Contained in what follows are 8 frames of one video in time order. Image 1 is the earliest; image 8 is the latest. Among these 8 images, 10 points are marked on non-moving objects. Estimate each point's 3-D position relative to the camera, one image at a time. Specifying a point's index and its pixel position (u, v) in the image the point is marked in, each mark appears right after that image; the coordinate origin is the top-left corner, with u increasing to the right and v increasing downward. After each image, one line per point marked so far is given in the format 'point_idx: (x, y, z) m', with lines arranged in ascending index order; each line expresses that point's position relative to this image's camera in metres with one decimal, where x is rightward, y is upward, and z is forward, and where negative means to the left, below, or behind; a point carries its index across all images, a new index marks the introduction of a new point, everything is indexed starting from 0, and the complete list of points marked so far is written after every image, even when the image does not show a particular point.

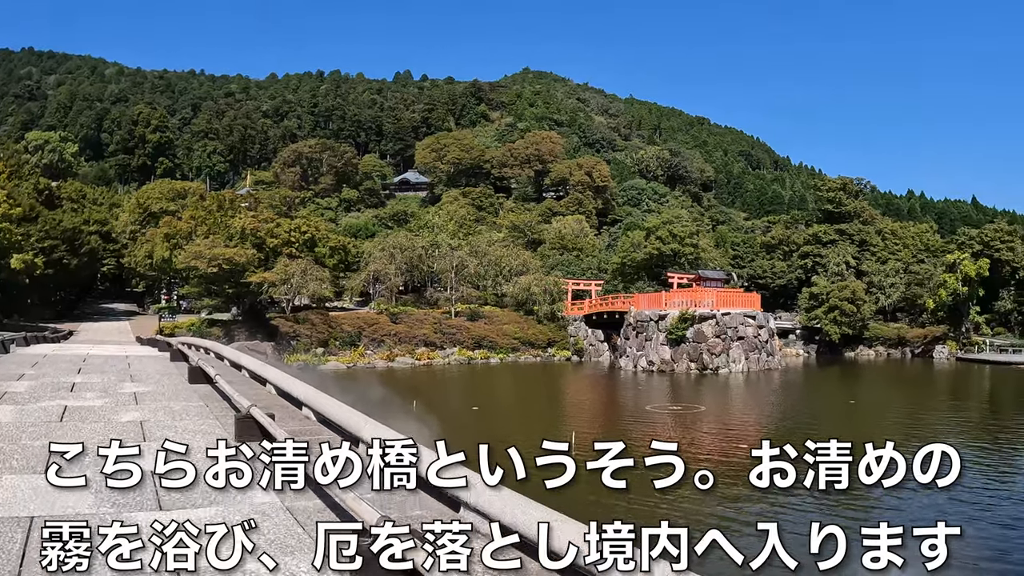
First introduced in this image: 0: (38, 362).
0: (-8.6, -1.3, +12.8) m
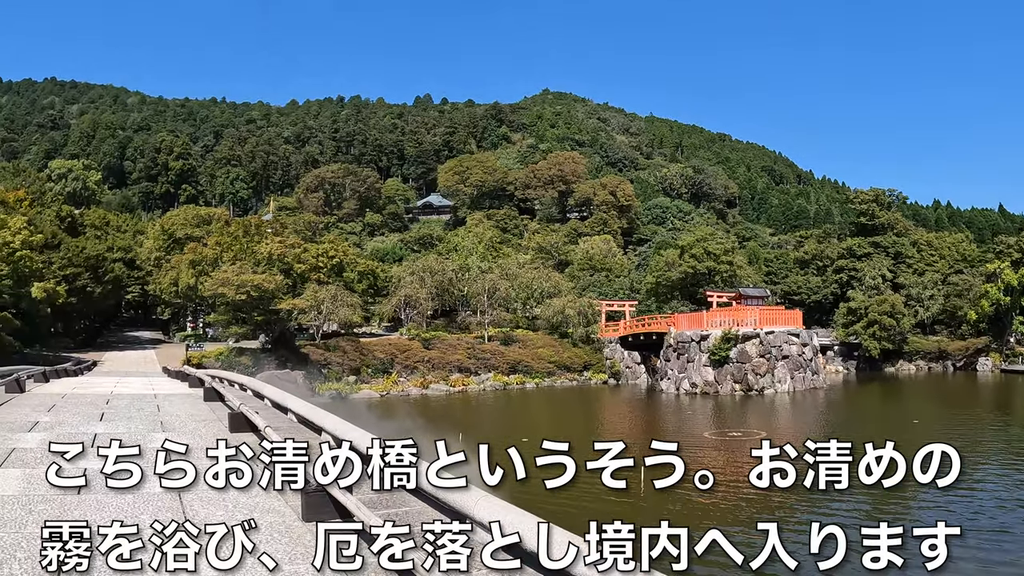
0: (-7.7, -1.8, +11.6) m
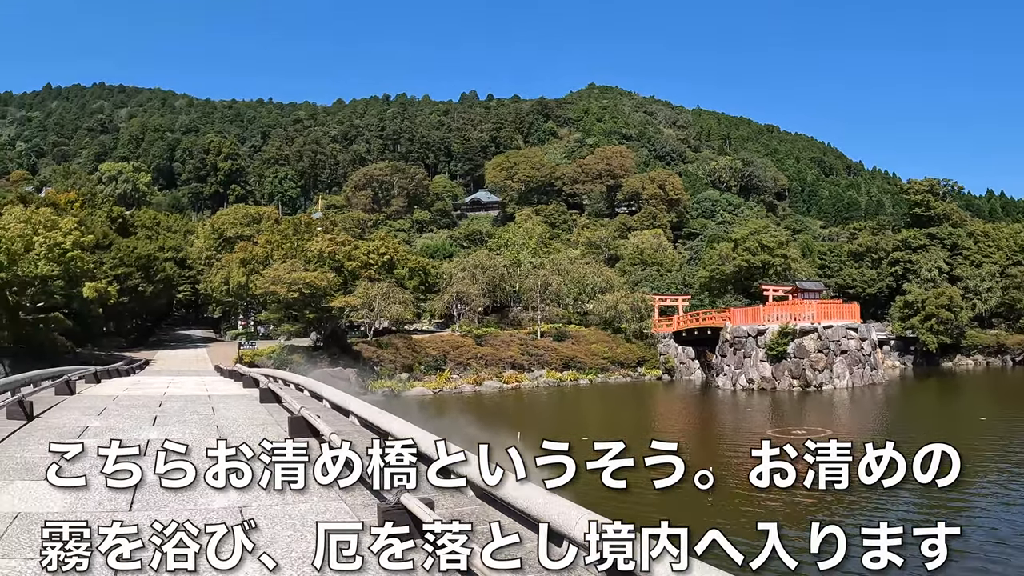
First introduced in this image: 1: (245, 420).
0: (-6.6, -1.7, +11.1) m
1: (-3.0, -1.5, +7.2) m
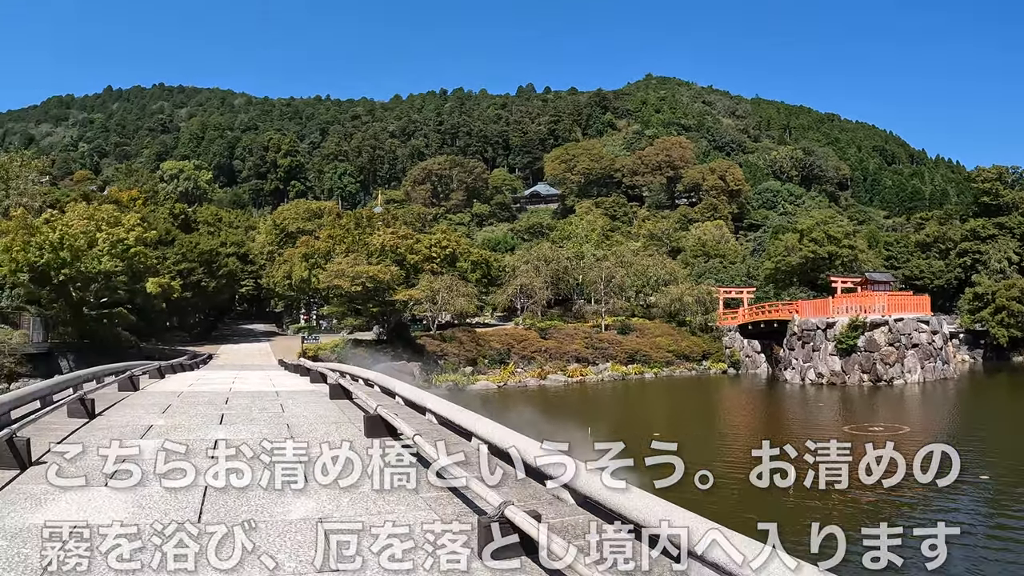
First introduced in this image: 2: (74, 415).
0: (-5.3, -1.6, +10.8) m
1: (-2.0, -1.3, +6.5) m
2: (-4.2, -1.2, +6.0) m
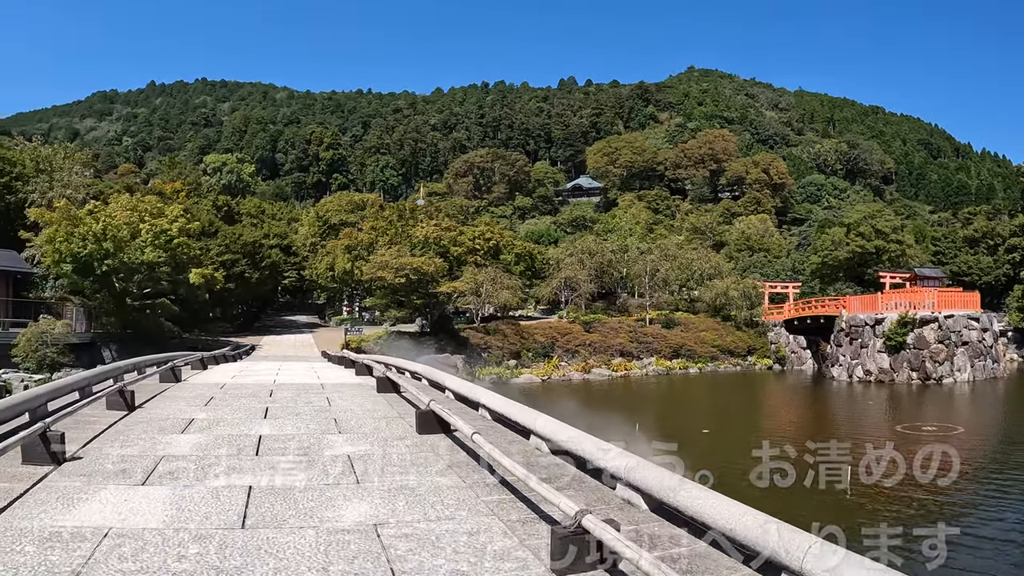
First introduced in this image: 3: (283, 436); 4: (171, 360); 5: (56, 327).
0: (-4.4, -1.4, +10.5) m
1: (-1.4, -1.2, +6.1) m
2: (-3.6, -1.1, +5.7) m
3: (-1.8, -1.2, +5.0) m
4: (-5.0, -1.1, +9.3) m
5: (-13.0, -1.1, +17.8) m
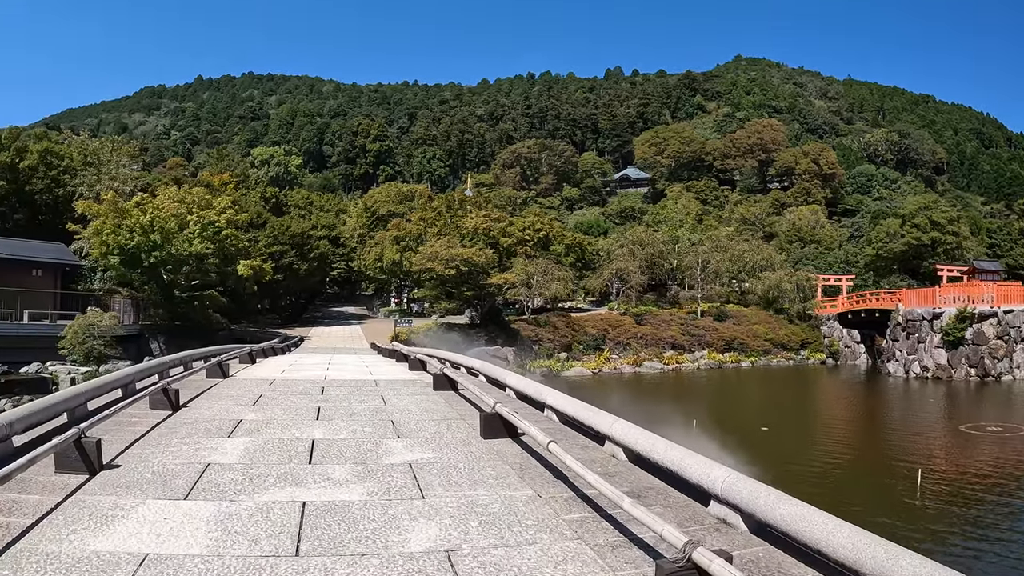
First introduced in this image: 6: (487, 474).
0: (-3.5, -1.2, +10.2) m
1: (-0.8, -1.1, +5.6) m
2: (-3.0, -1.0, +5.4) m
3: (-1.2, -1.1, +4.5) m
4: (-4.2, -0.9, +9.0) m
5: (-11.6, -0.9, +18.0) m
6: (-0.1, -1.2, +4.1) m
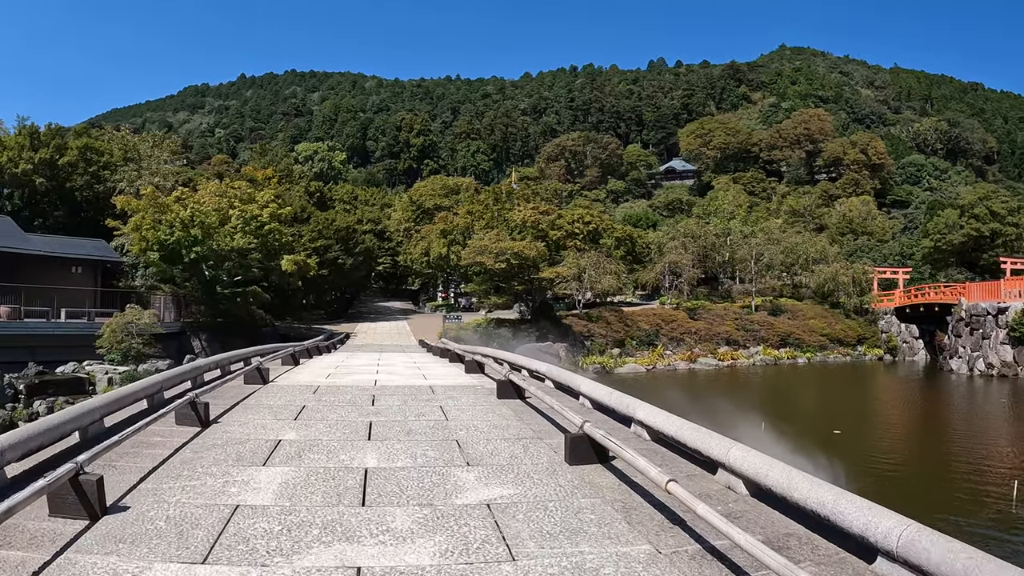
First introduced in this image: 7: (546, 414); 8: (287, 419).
0: (-2.6, -1.2, +9.5) m
1: (-0.2, -1.0, +4.7) m
2: (-2.4, -1.0, +4.6) m
3: (-0.7, -1.0, +3.7) m
4: (-3.4, -0.9, +8.3) m
5: (-10.3, -0.8, +17.8) m
6: (+0.4, -1.2, +3.2) m
7: (+0.3, -1.1, +5.4) m
8: (-1.7, -1.0, +4.9) m
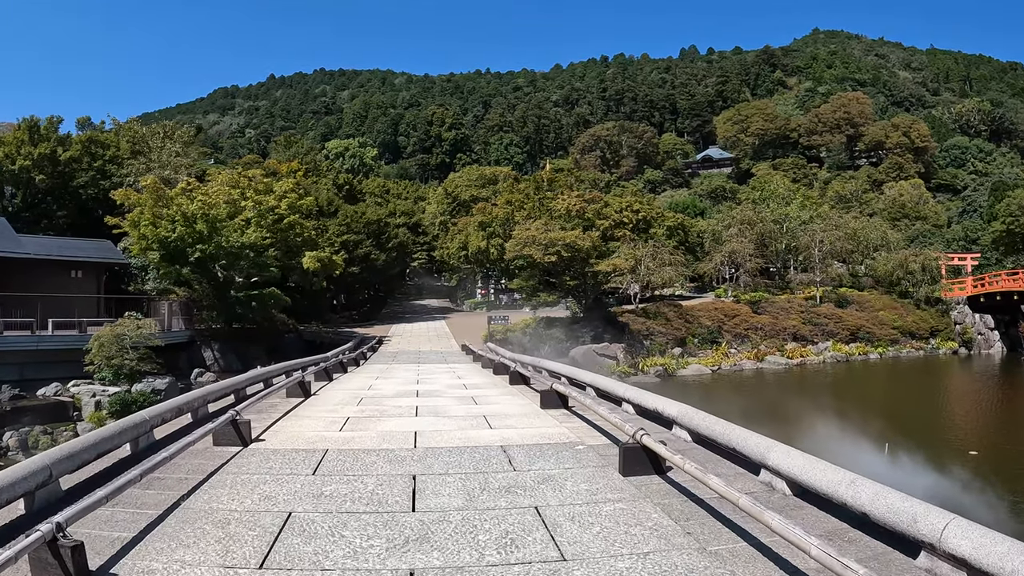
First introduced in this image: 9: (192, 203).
0: (-1.7, -1.2, +7.2) m
1: (+0.5, -1.1, +2.3) m
2: (-1.7, -1.0, +2.3) m
3: (0.0, -1.1, +1.3) m
4: (-2.5, -0.9, +6.1) m
5: (-8.9, -0.9, +15.8) m
6: (+1.0, -1.2, +0.8) m
7: (+1.0, -1.1, +2.9) m
8: (-1.0, -1.0, +2.5) m
9: (-9.1, +2.4, +18.8) m
